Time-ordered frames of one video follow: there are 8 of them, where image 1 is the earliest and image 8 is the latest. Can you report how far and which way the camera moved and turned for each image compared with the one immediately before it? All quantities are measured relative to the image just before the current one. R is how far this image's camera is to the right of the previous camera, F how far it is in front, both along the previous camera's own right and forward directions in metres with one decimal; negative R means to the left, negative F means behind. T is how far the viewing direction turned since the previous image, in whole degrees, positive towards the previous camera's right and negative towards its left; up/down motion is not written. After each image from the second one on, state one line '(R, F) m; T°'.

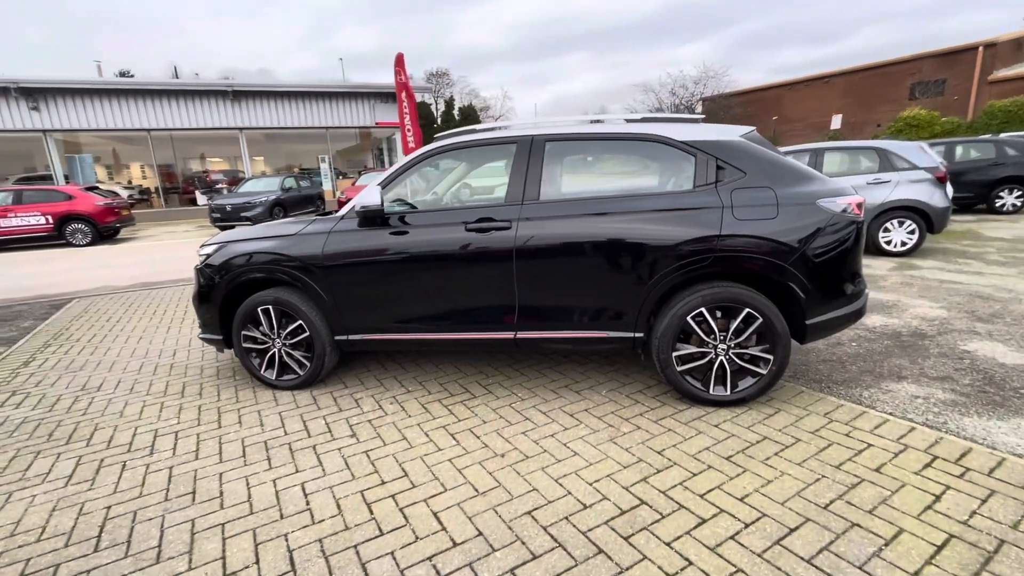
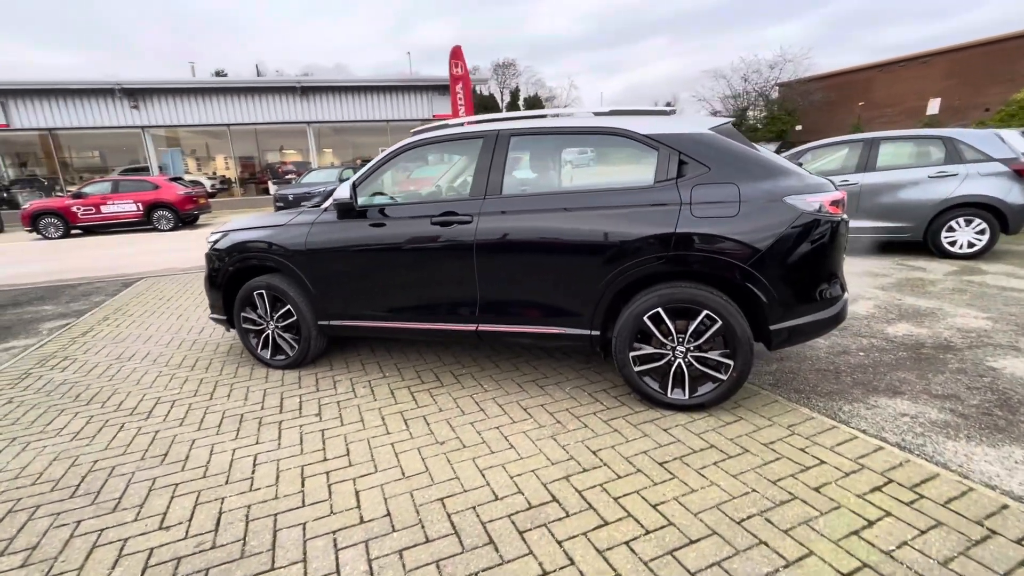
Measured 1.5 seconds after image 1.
(+0.7, 0.0) m; -8°
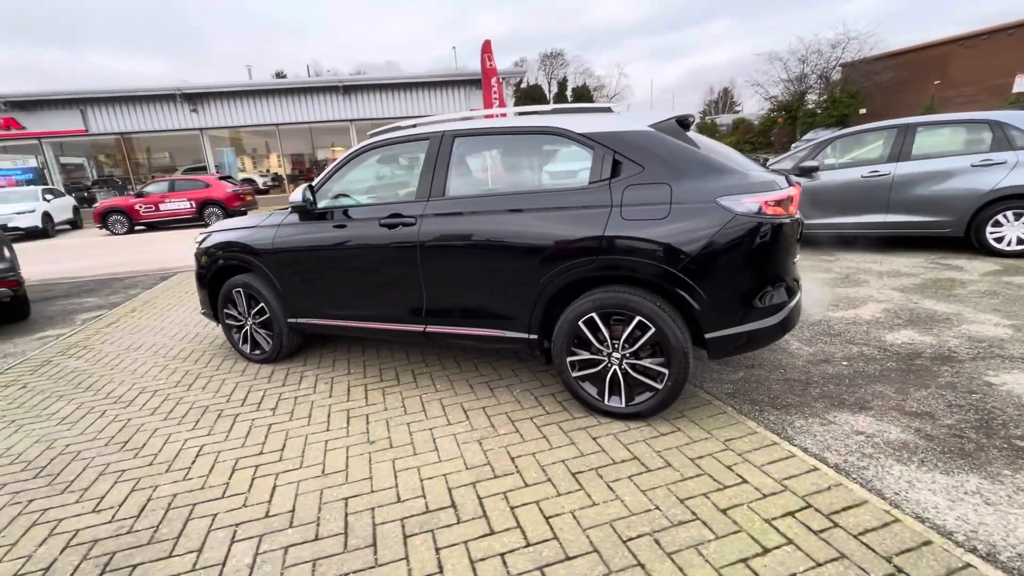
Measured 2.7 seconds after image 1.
(+0.7, +0.1) m; -6°
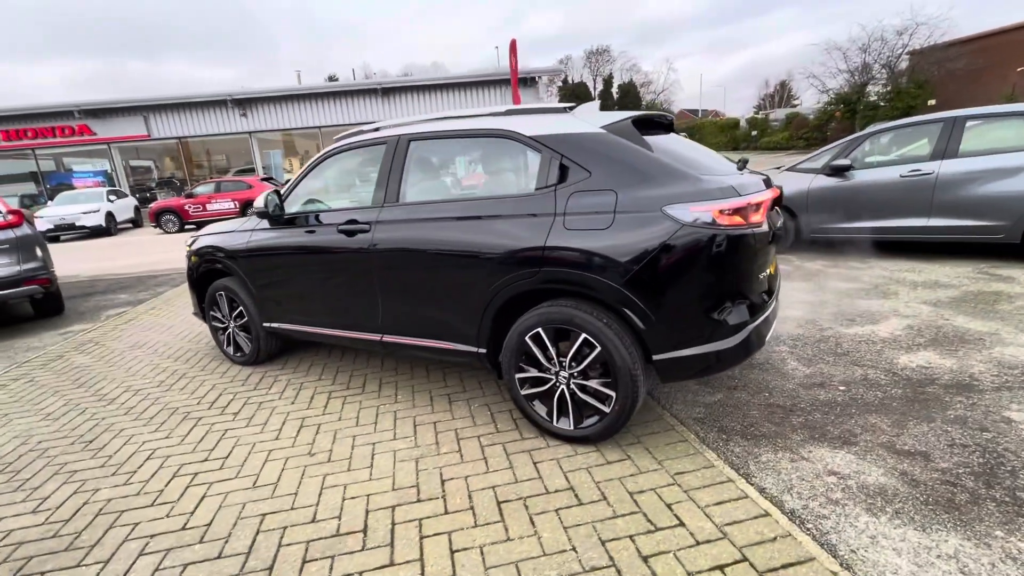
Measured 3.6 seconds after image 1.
(+0.6, +0.2) m; -5°
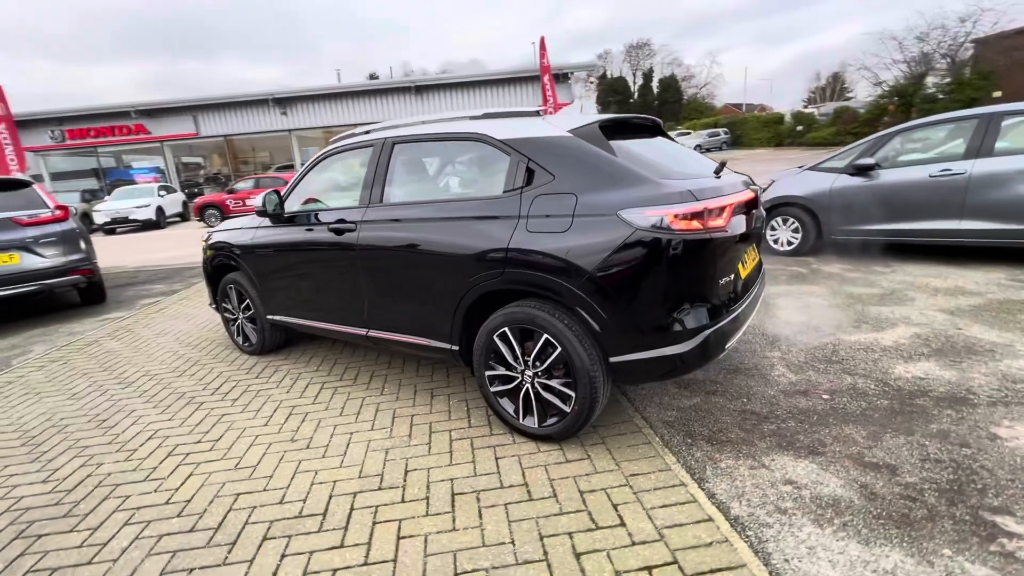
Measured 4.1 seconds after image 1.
(+0.4, -0.1) m; -4°
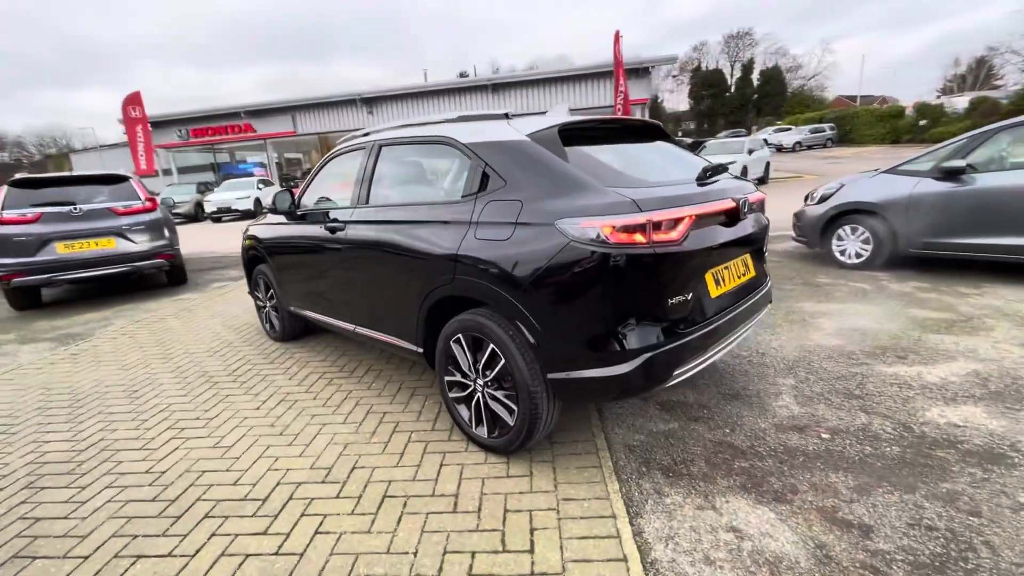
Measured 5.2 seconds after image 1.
(+0.7, +0.1) m; -10°
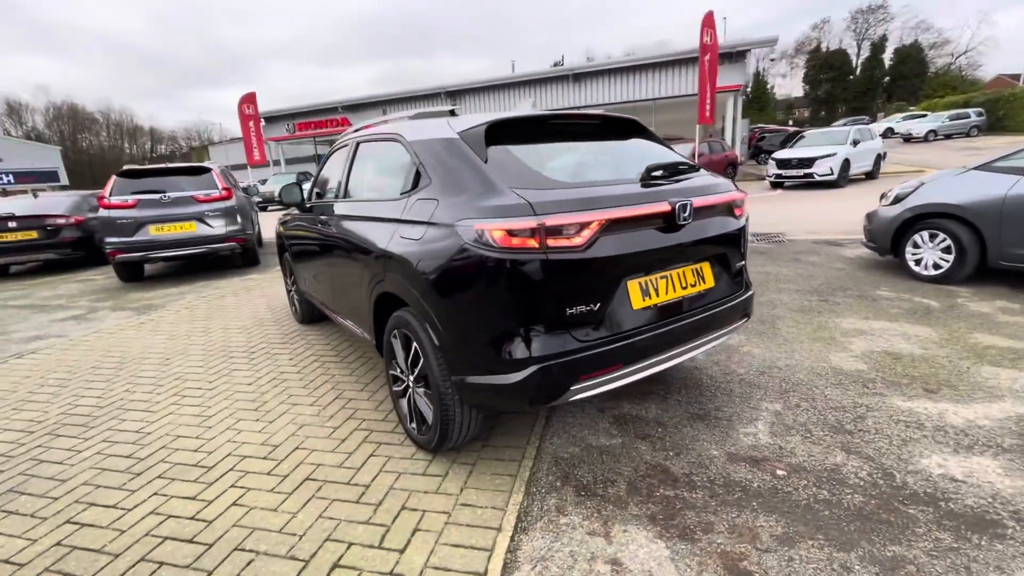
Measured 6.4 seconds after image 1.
(+0.9, +0.1) m; -10°
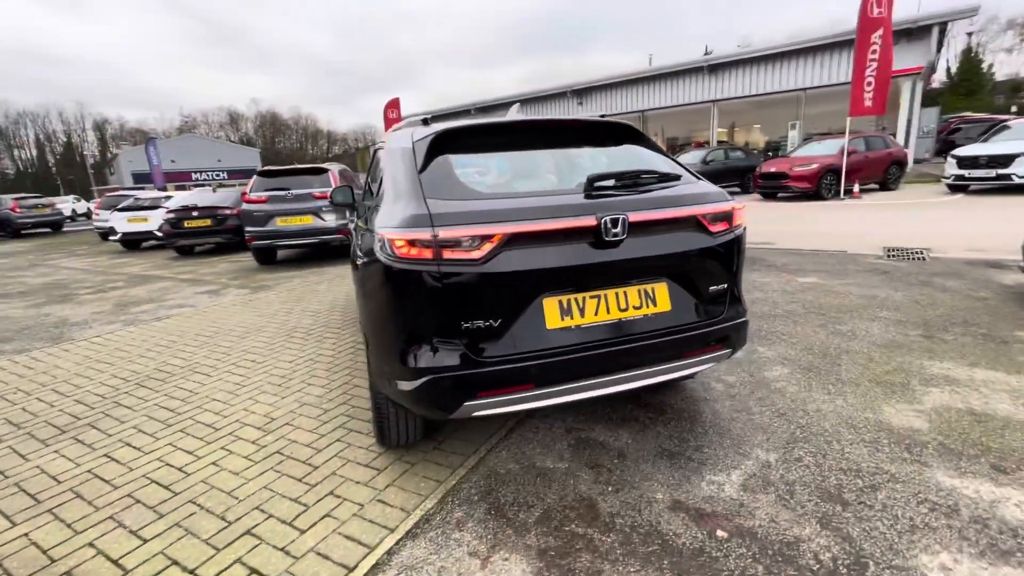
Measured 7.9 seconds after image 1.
(+1.0, +0.2) m; -16°
